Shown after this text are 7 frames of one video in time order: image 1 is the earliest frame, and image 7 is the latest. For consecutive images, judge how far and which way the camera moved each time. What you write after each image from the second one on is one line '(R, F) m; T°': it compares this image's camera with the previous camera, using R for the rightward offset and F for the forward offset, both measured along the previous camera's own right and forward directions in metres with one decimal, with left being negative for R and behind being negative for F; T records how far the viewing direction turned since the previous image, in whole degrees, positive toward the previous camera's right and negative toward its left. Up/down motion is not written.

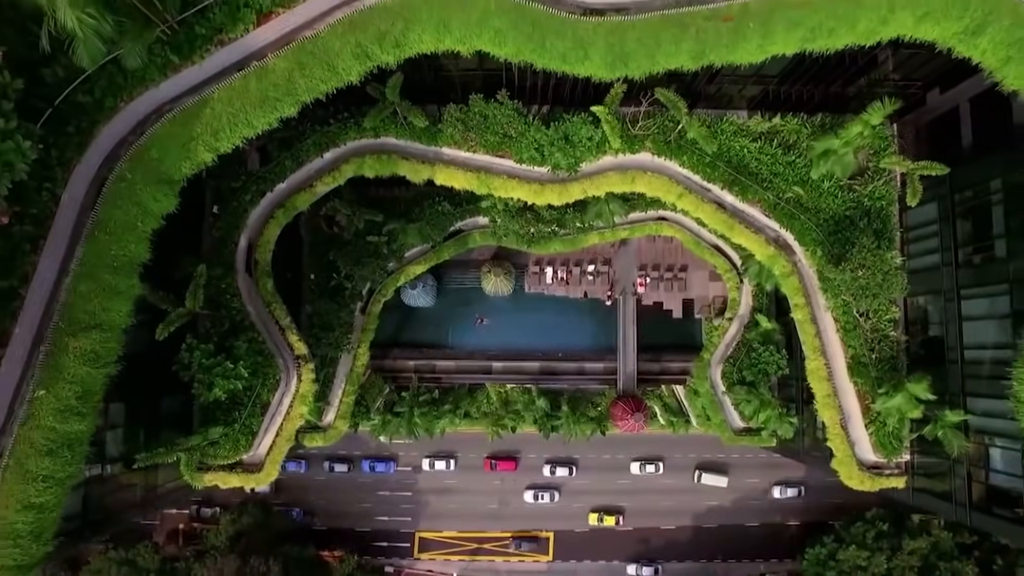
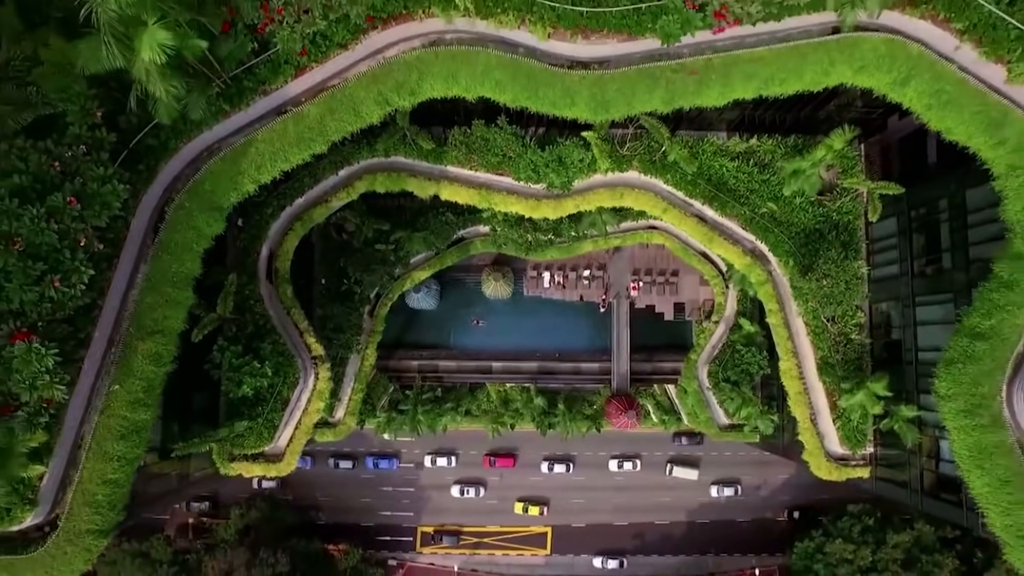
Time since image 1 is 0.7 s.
(+0.1, -2.0) m; 0°
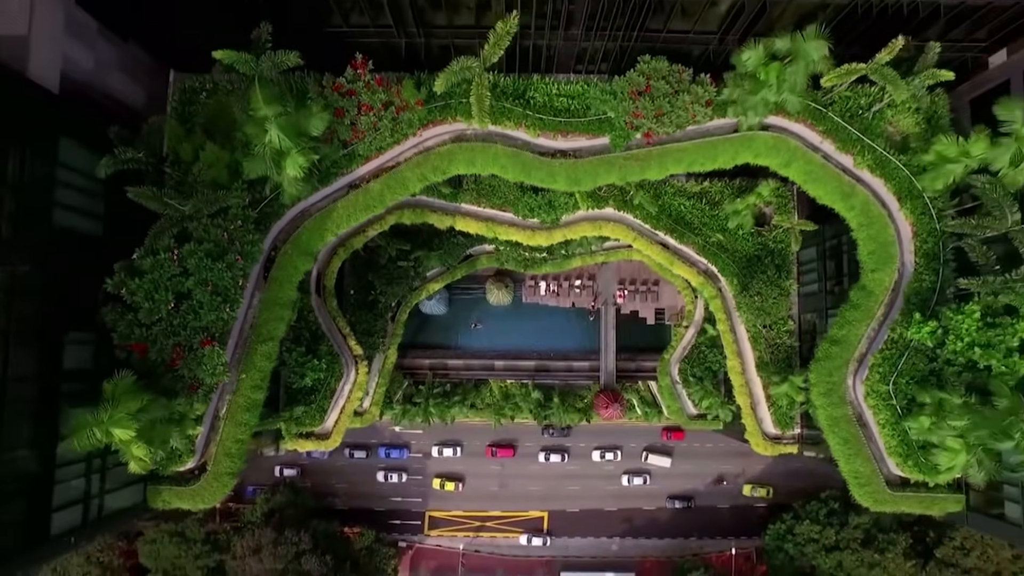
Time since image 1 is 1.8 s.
(0.0, -5.9) m; 0°
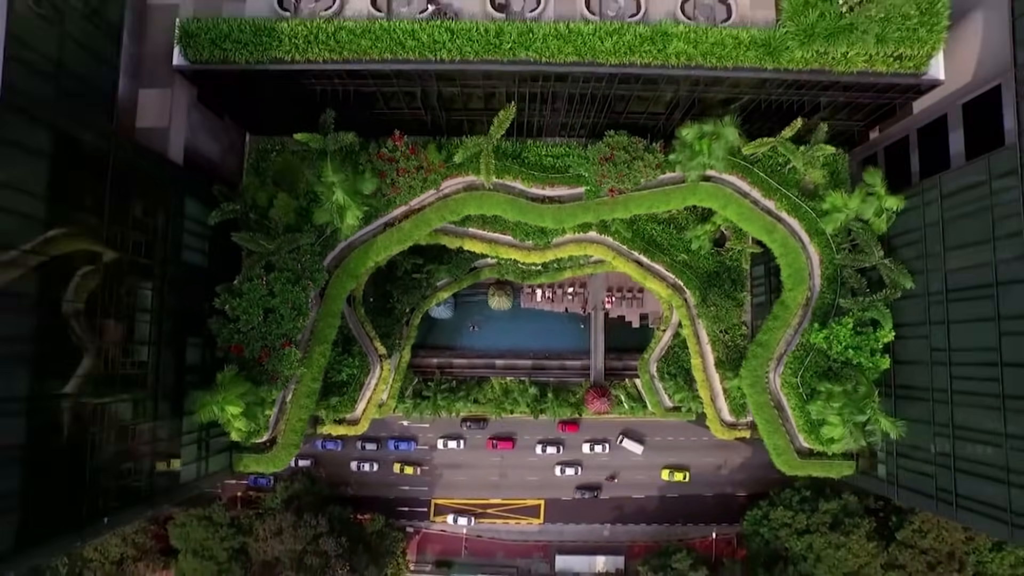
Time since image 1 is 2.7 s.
(0.0, -5.7) m; 0°
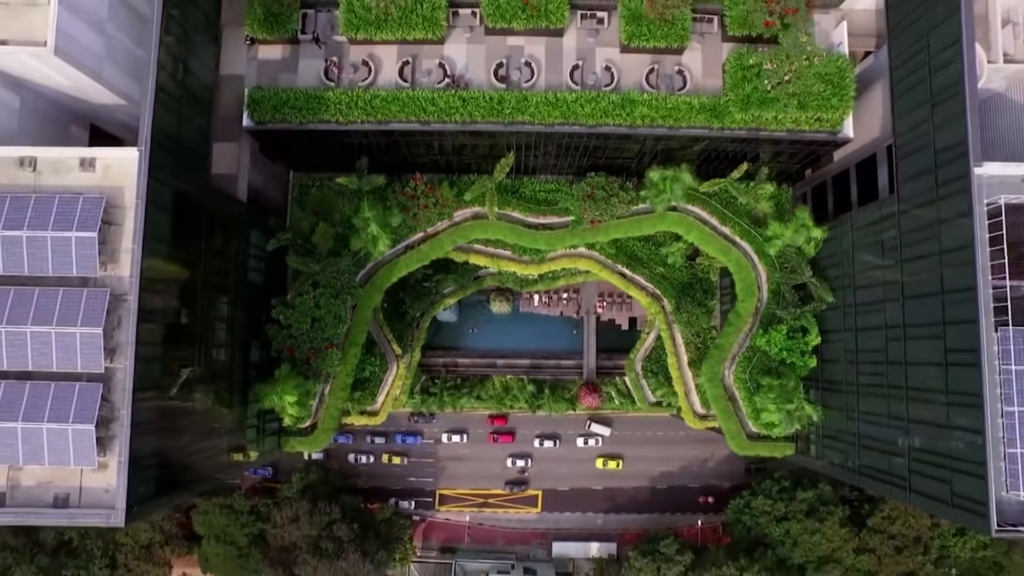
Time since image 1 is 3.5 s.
(0.0, -5.1) m; 0°
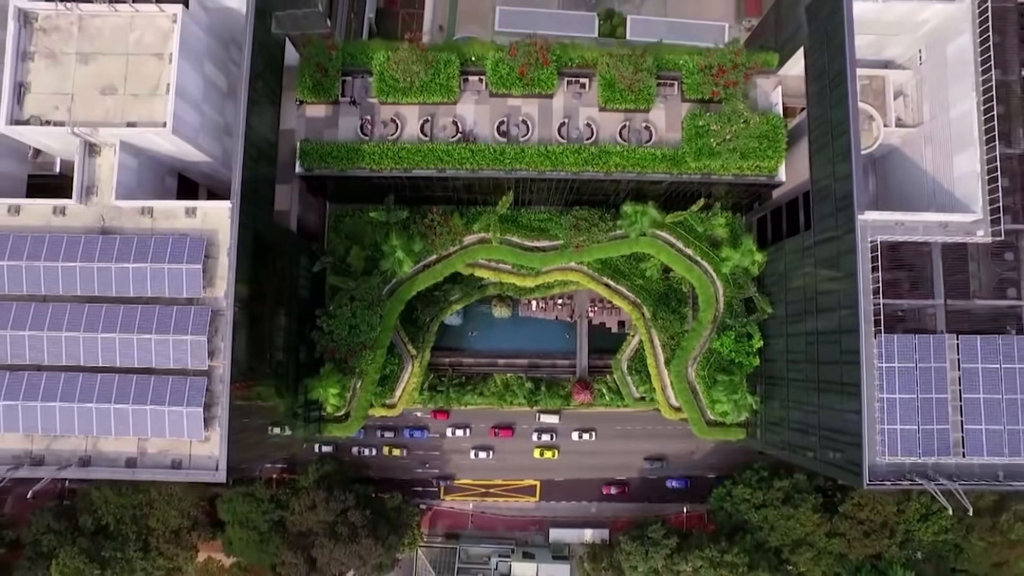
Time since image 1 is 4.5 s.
(0.0, -6.1) m; 0°
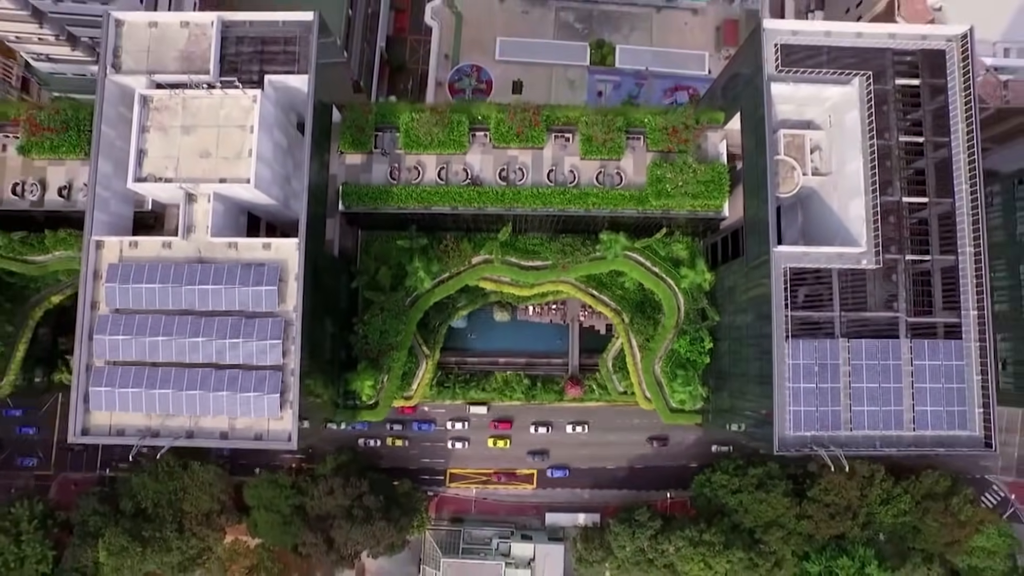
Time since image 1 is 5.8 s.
(+0.1, -7.8) m; 0°
